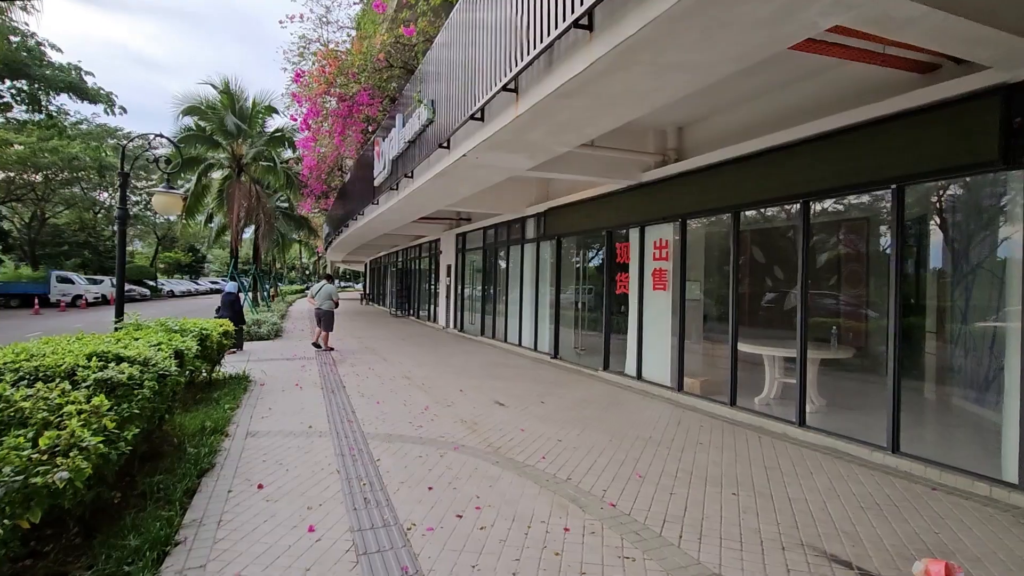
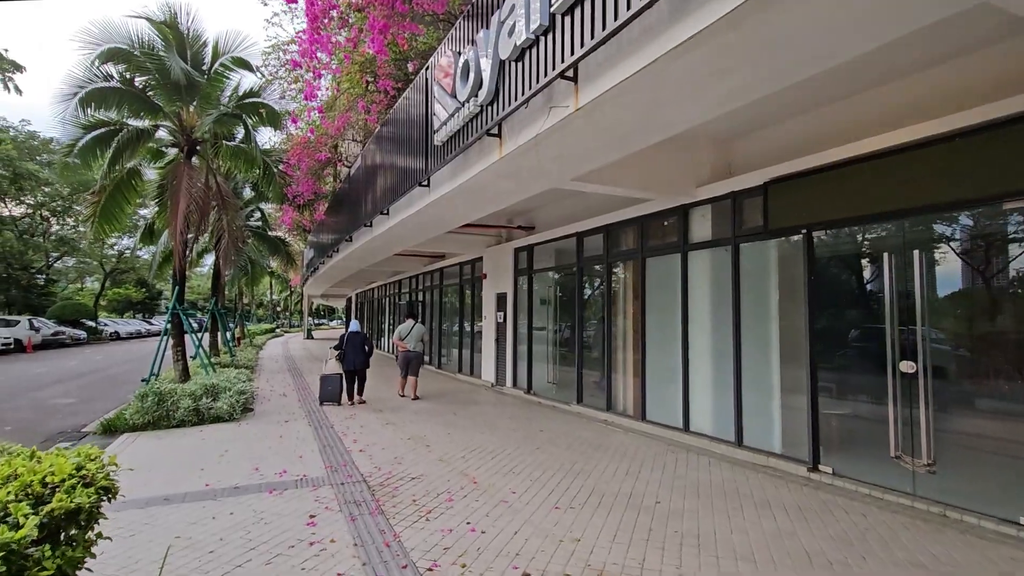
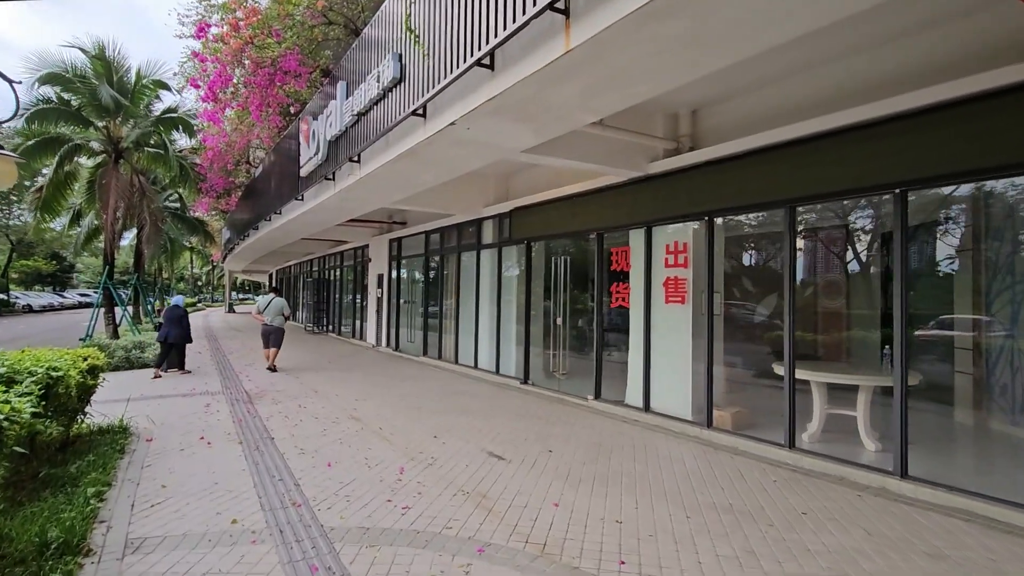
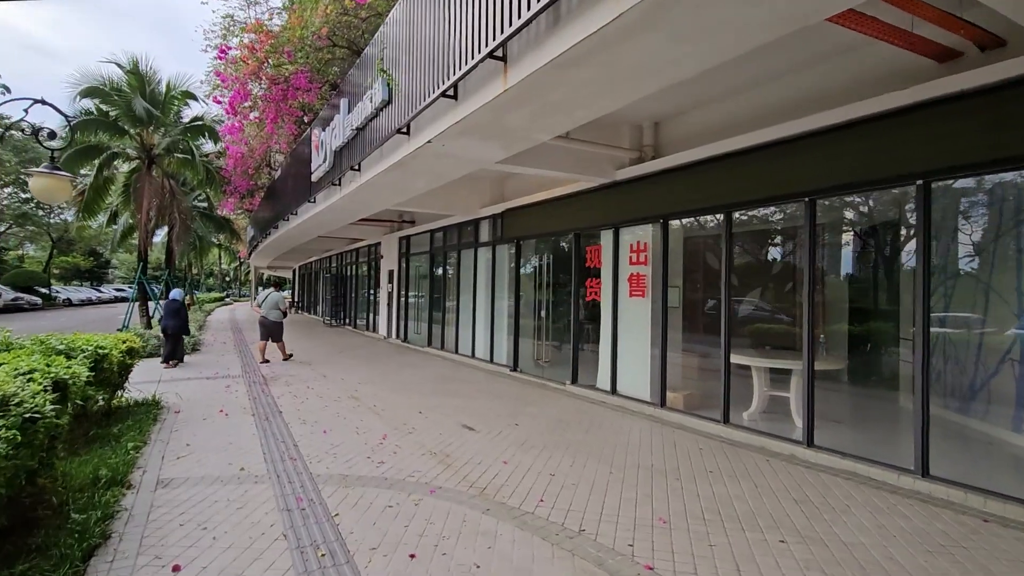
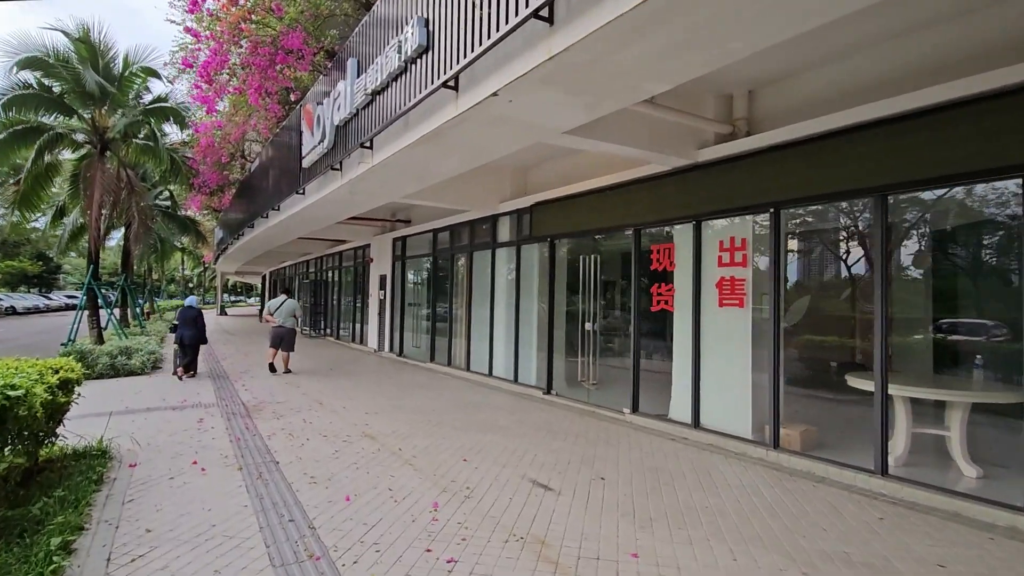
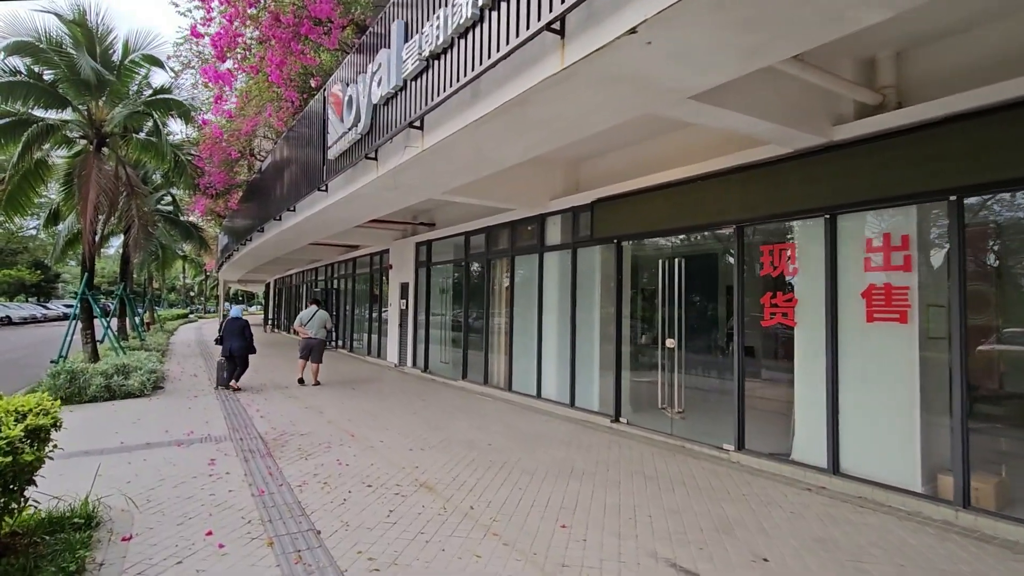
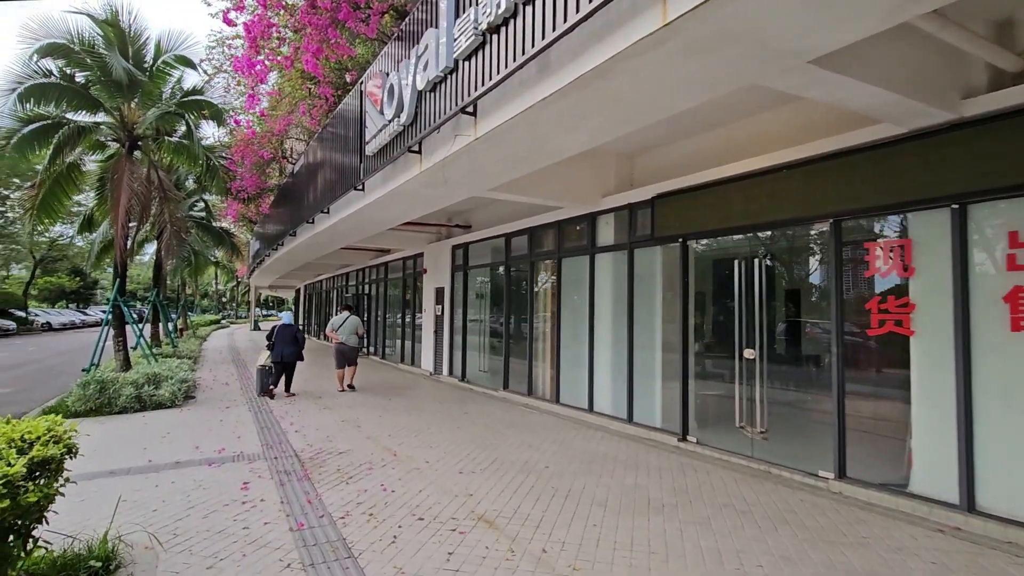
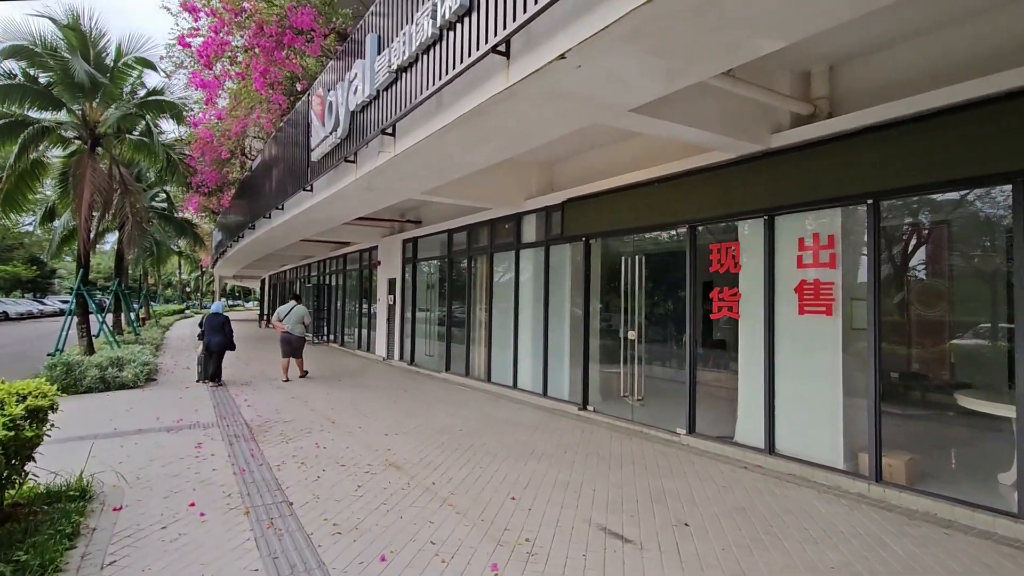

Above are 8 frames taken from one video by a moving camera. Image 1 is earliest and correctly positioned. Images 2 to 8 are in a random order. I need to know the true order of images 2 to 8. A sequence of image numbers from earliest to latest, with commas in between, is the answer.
4, 3, 5, 8, 6, 7, 2
